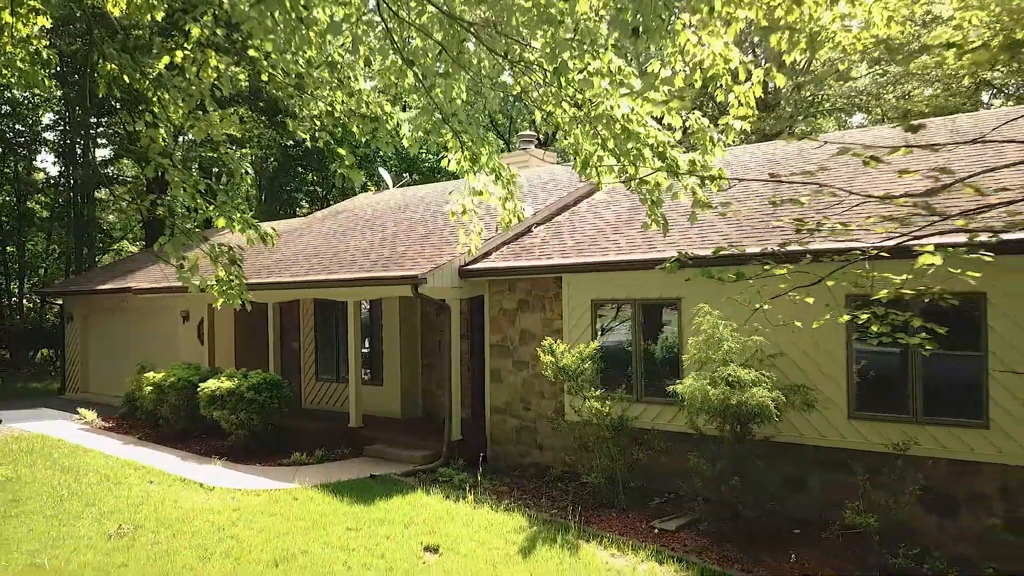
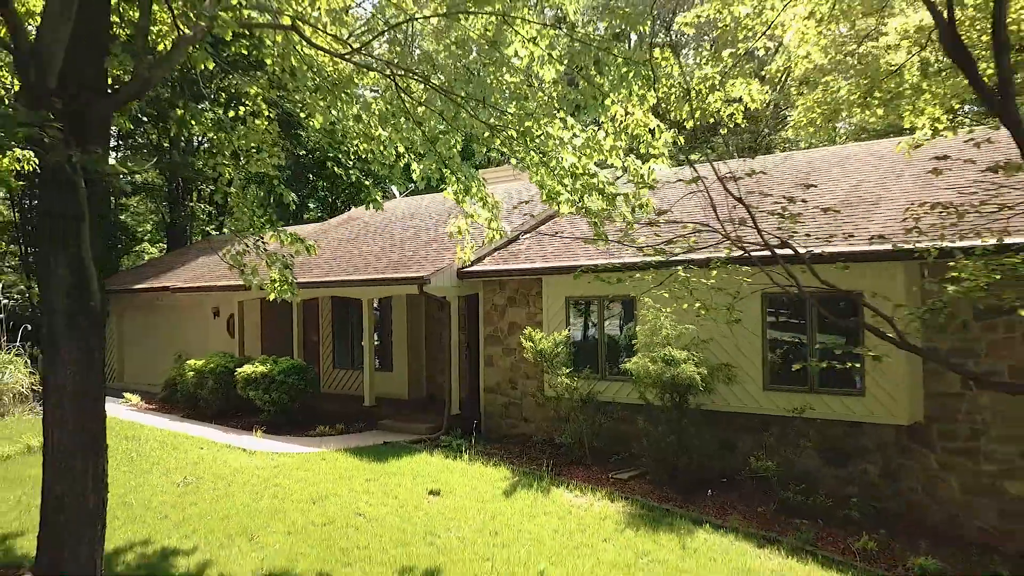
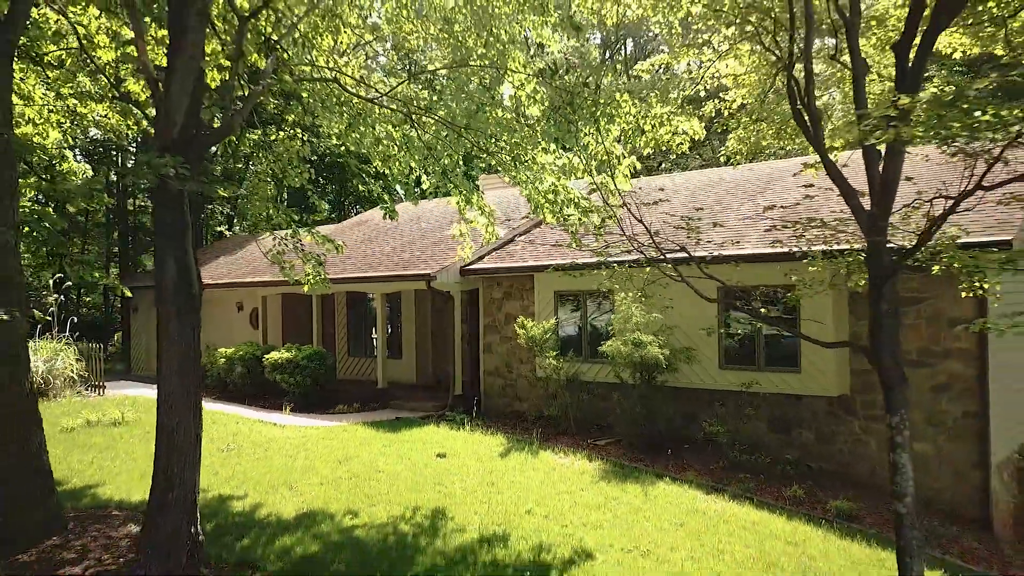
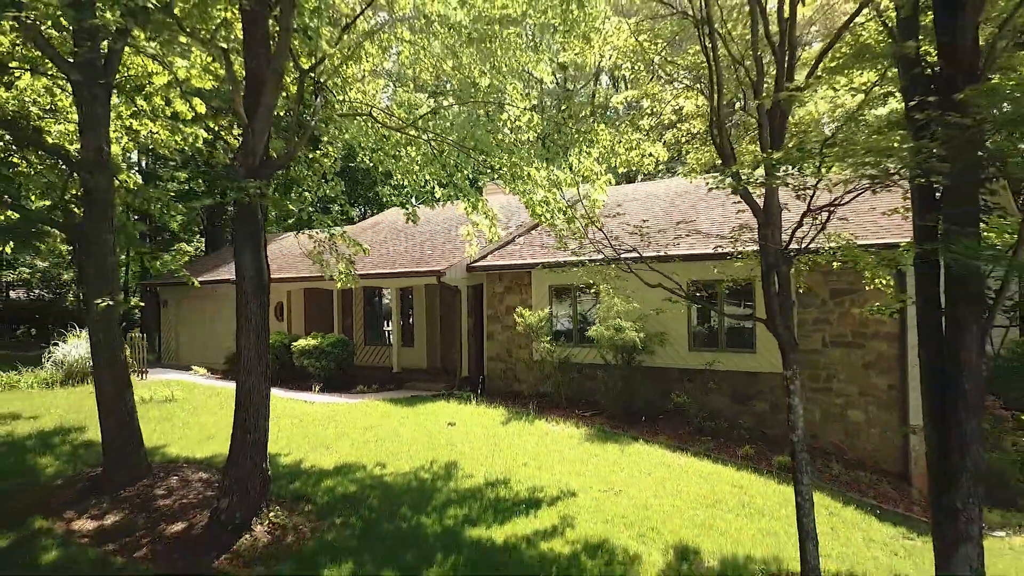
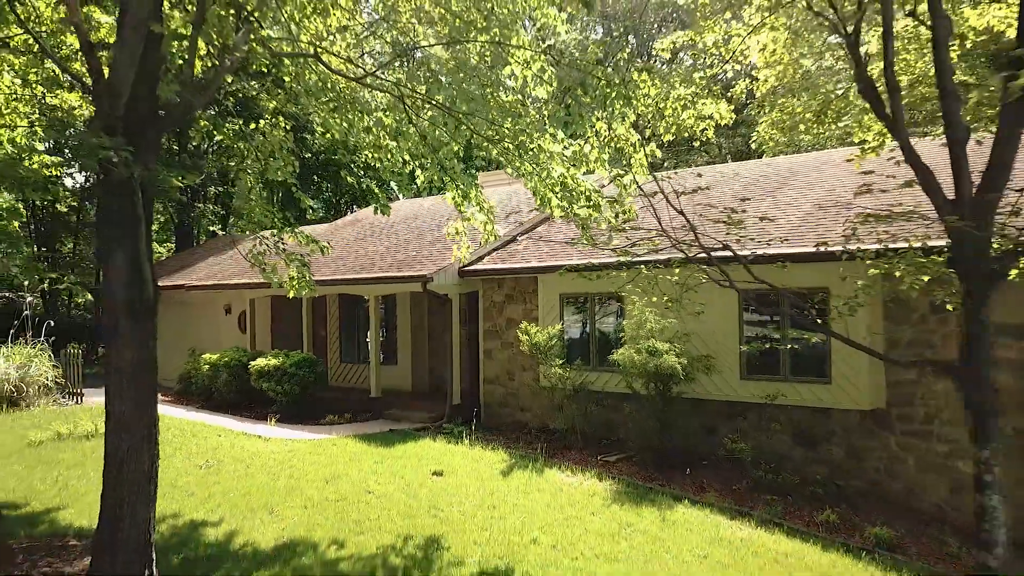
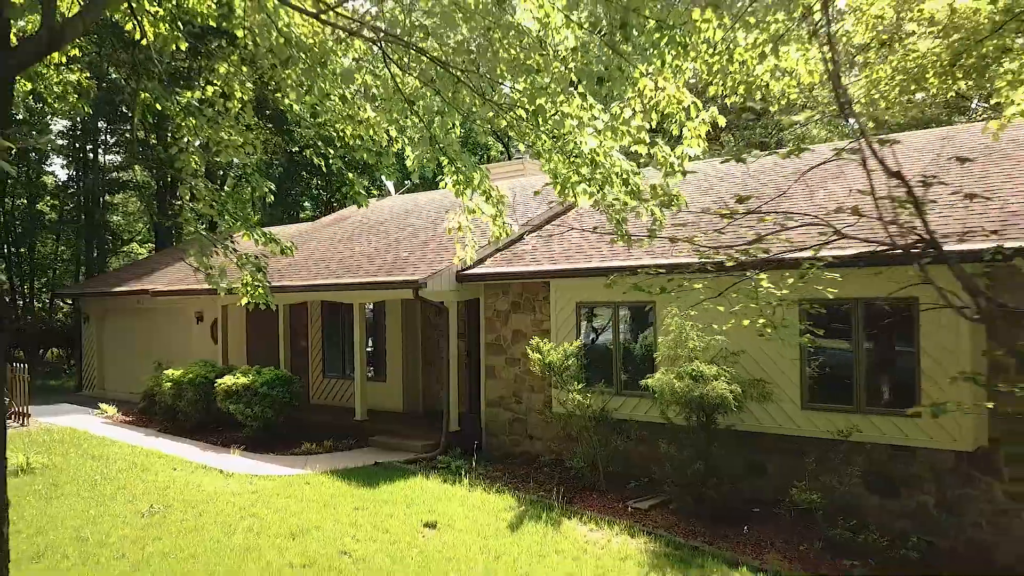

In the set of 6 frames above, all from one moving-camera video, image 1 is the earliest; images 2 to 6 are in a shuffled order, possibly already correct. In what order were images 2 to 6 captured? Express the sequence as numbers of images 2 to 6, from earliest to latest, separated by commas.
6, 2, 5, 3, 4
